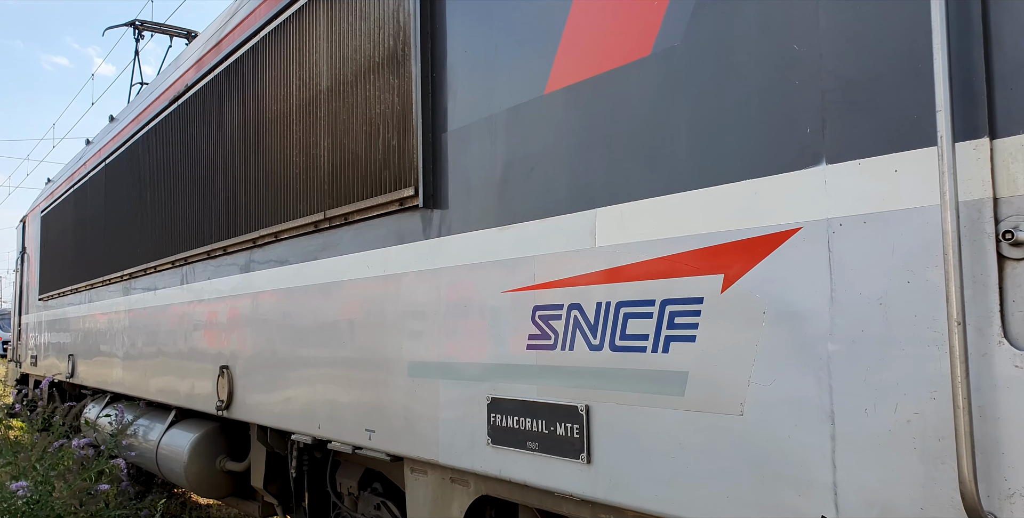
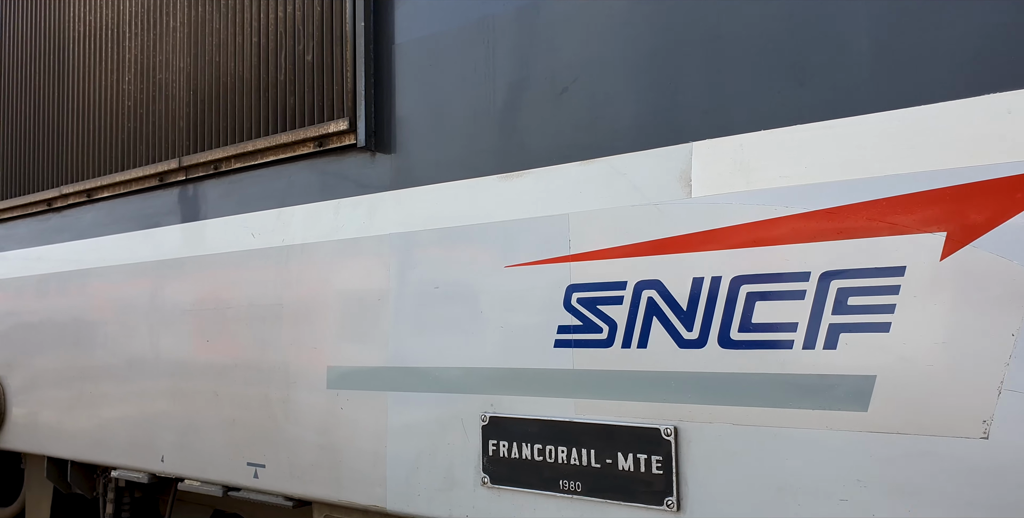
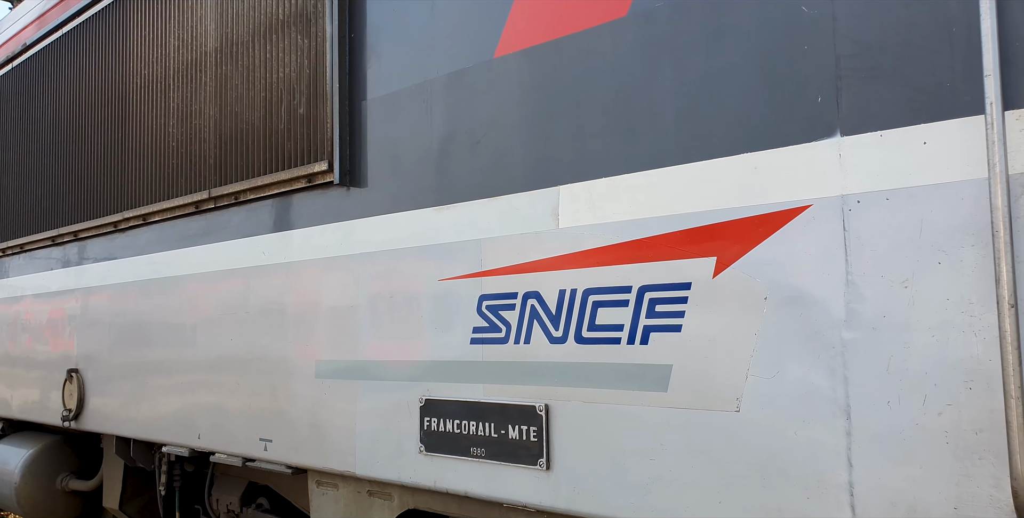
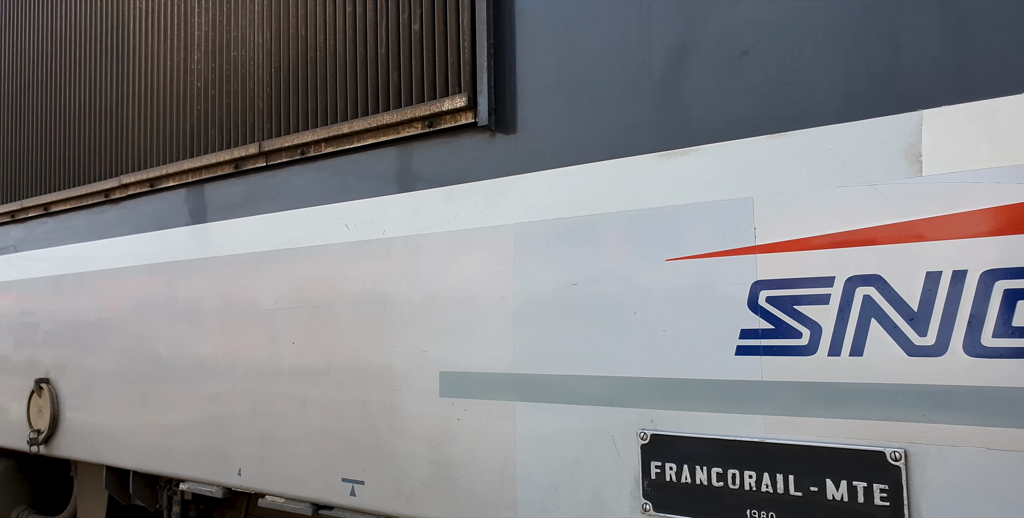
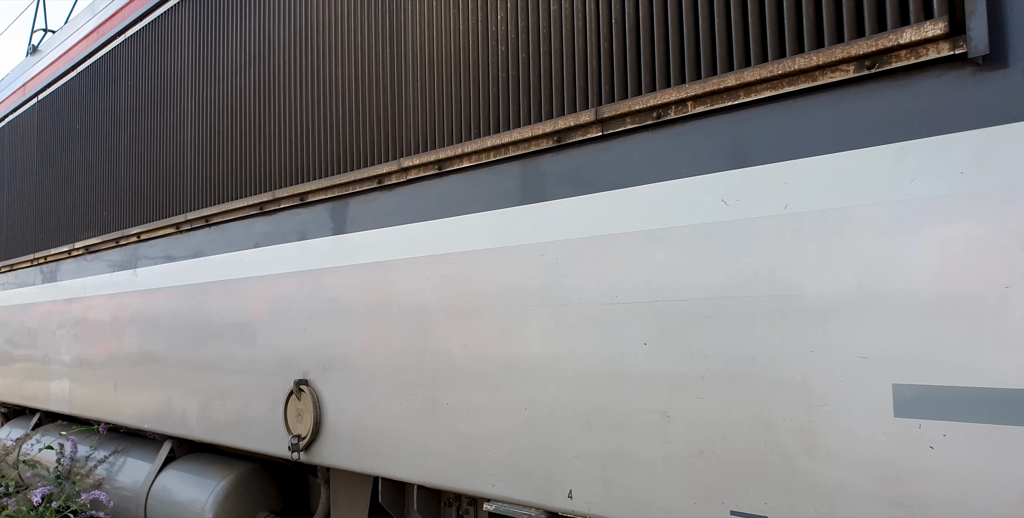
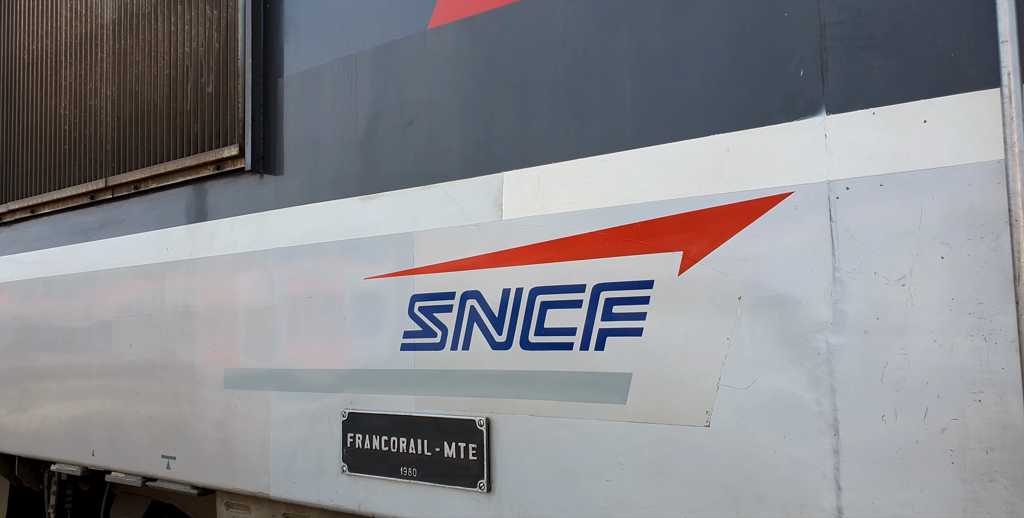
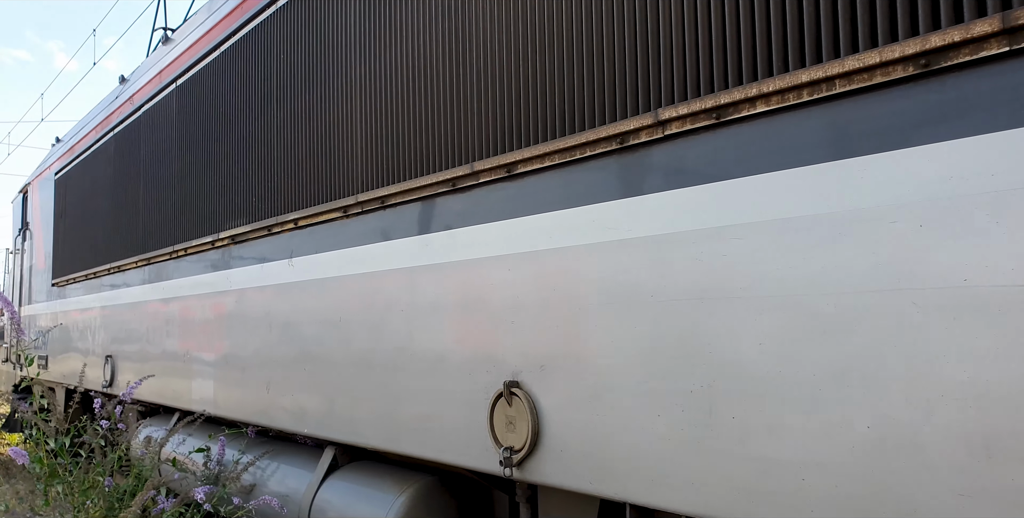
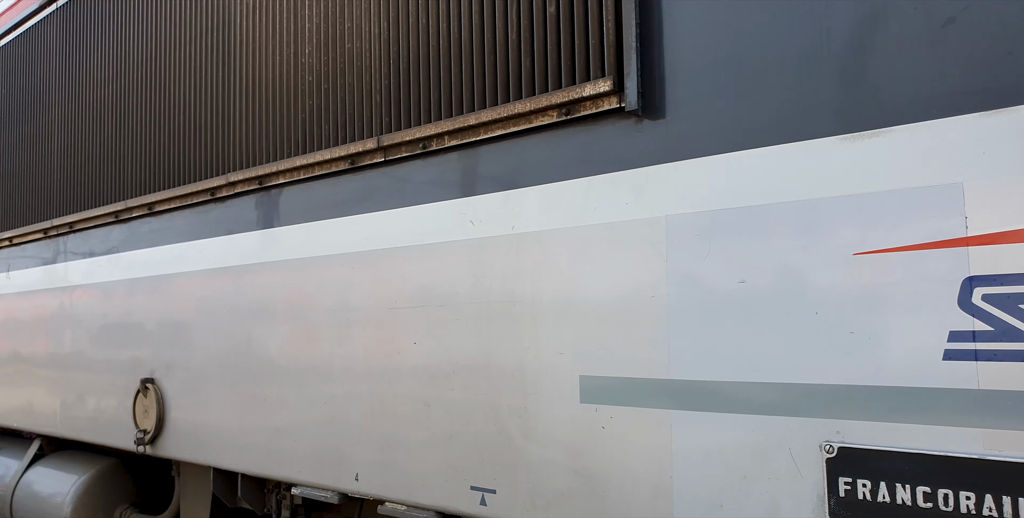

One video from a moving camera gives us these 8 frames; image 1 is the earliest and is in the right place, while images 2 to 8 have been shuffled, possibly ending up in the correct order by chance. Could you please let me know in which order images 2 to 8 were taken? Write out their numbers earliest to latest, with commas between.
3, 6, 2, 4, 8, 5, 7
